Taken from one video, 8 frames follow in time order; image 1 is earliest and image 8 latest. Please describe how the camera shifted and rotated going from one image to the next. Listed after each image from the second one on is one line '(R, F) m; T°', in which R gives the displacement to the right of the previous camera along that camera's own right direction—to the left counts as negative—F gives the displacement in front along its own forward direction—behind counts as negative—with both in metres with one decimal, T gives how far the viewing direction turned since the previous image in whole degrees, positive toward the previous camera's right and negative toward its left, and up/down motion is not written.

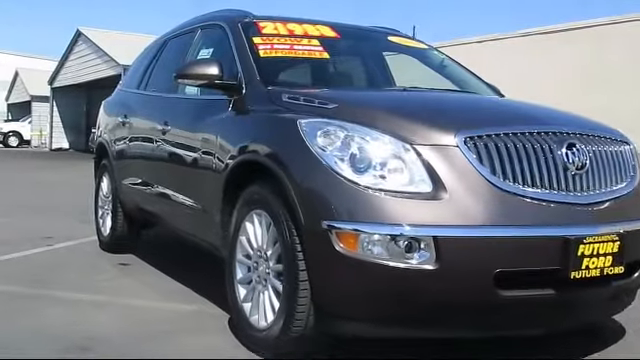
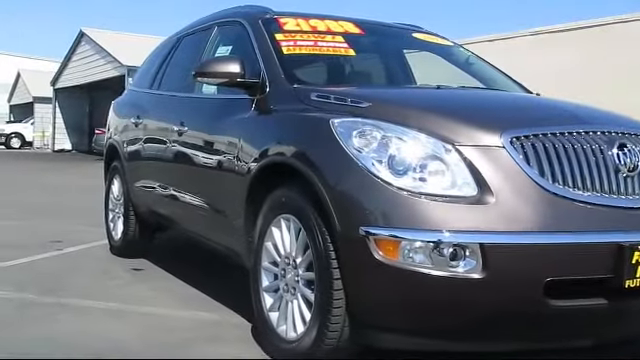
(-0.2, +0.2) m; 0°
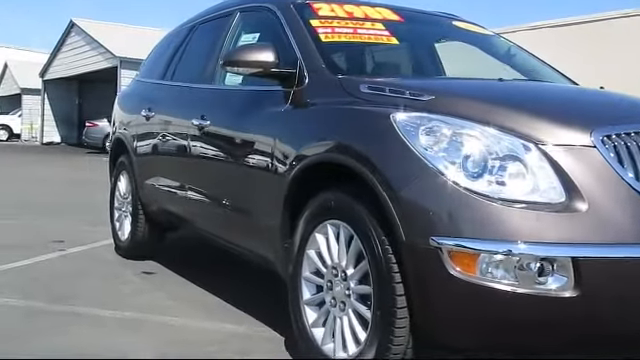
(-0.3, +0.4) m; +1°
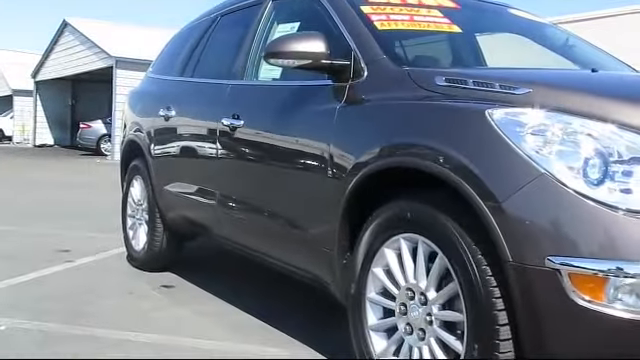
(-0.3, +0.4) m; +1°
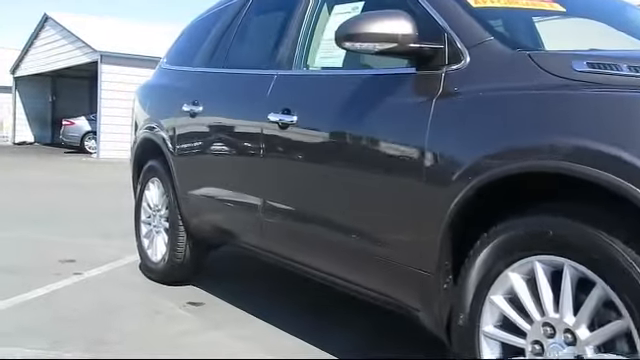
(-0.4, +0.5) m; +2°
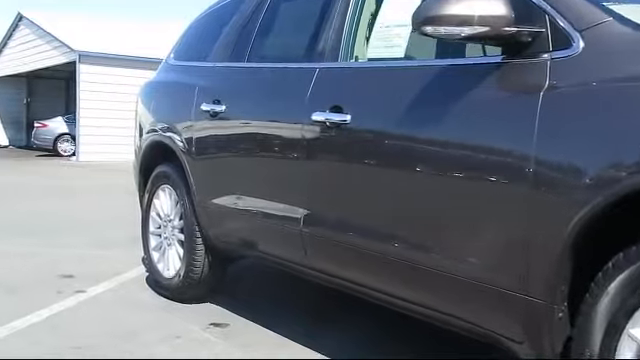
(-0.3, +0.4) m; +2°
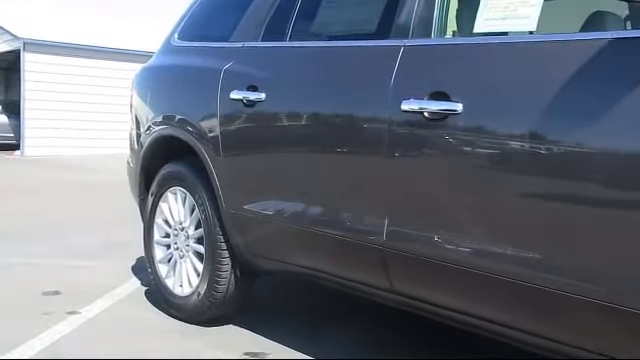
(-0.5, +0.6) m; +5°
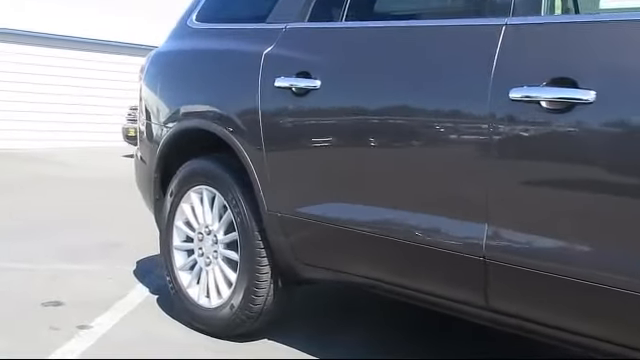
(-0.4, +0.4) m; +3°
